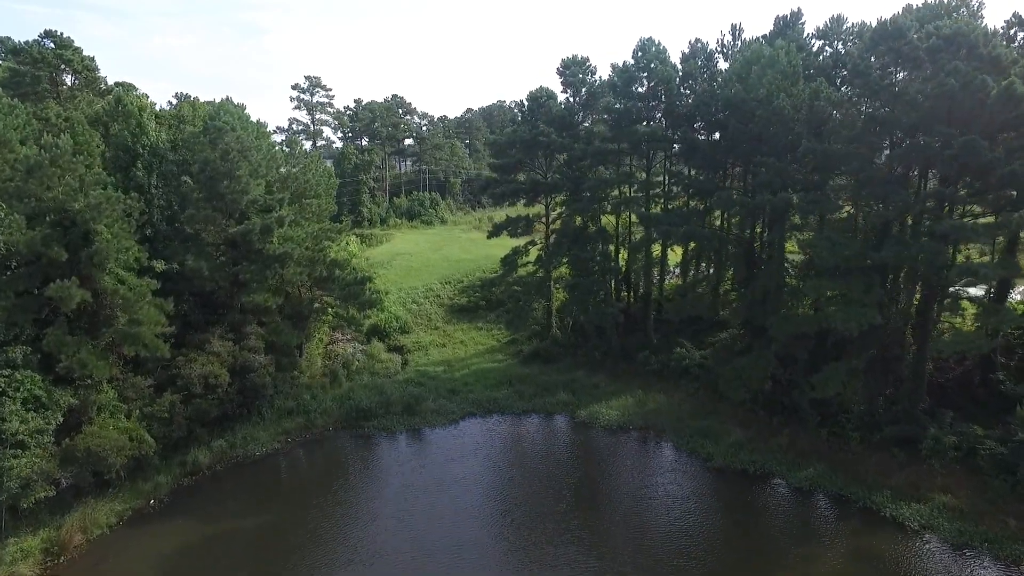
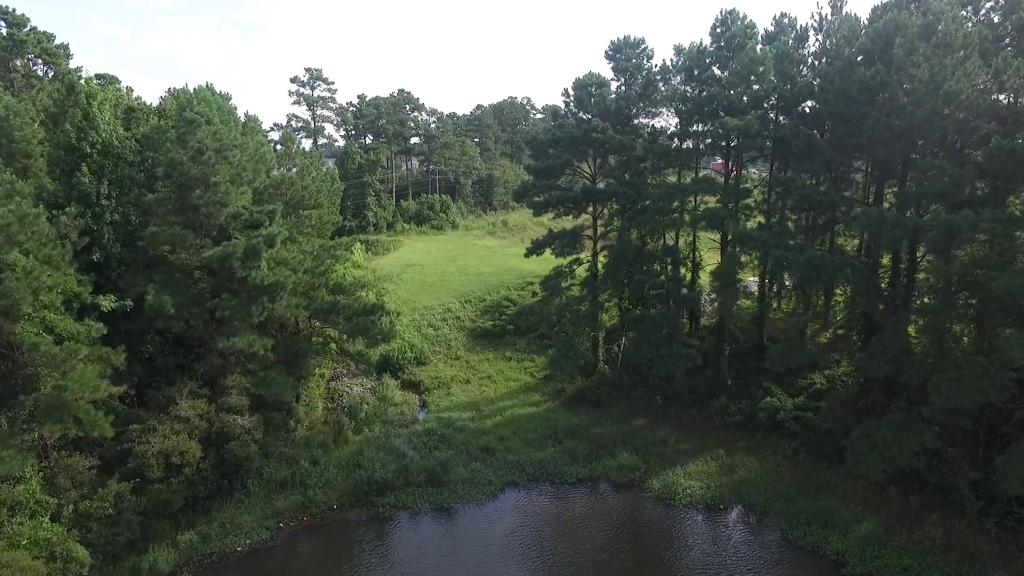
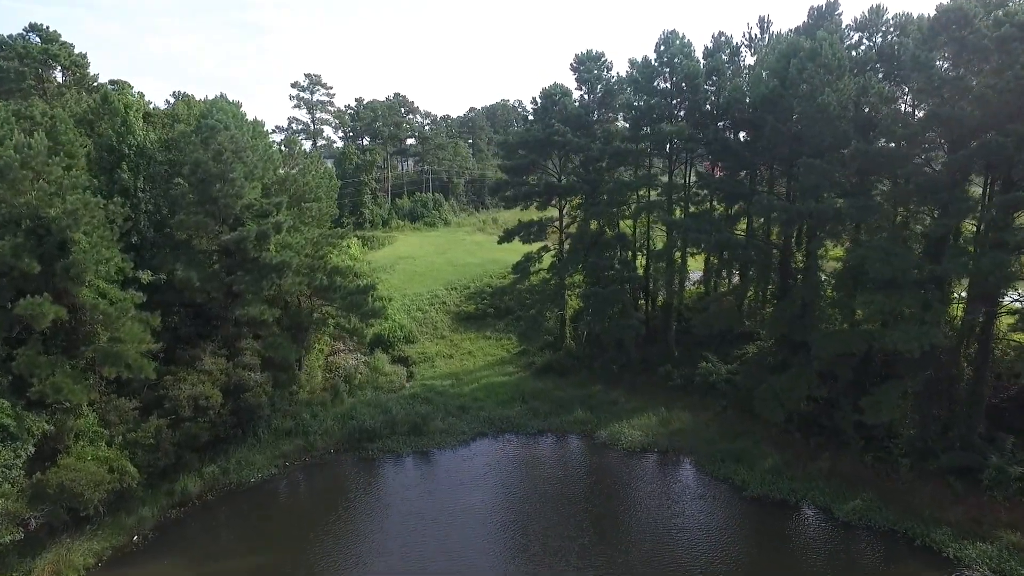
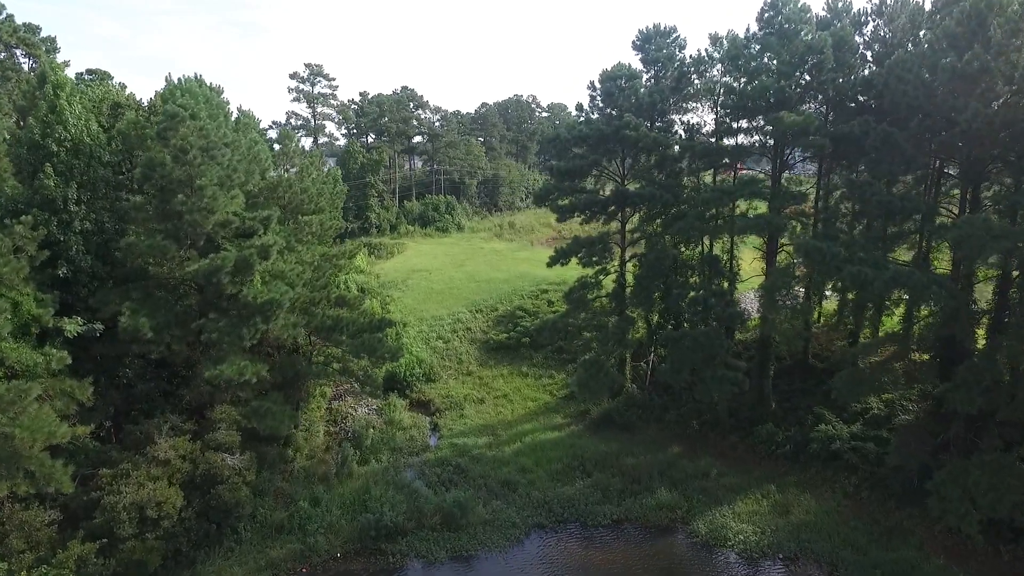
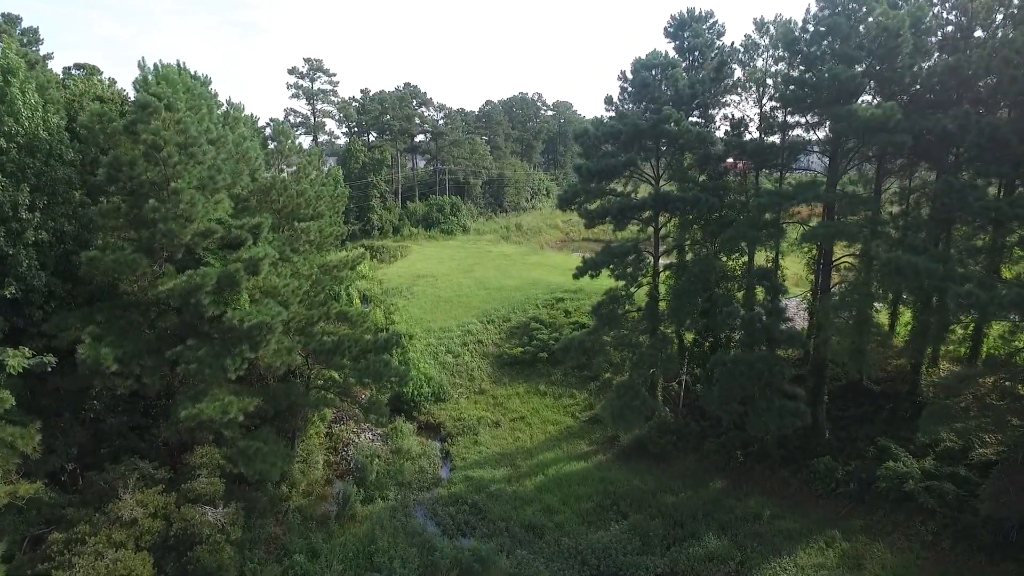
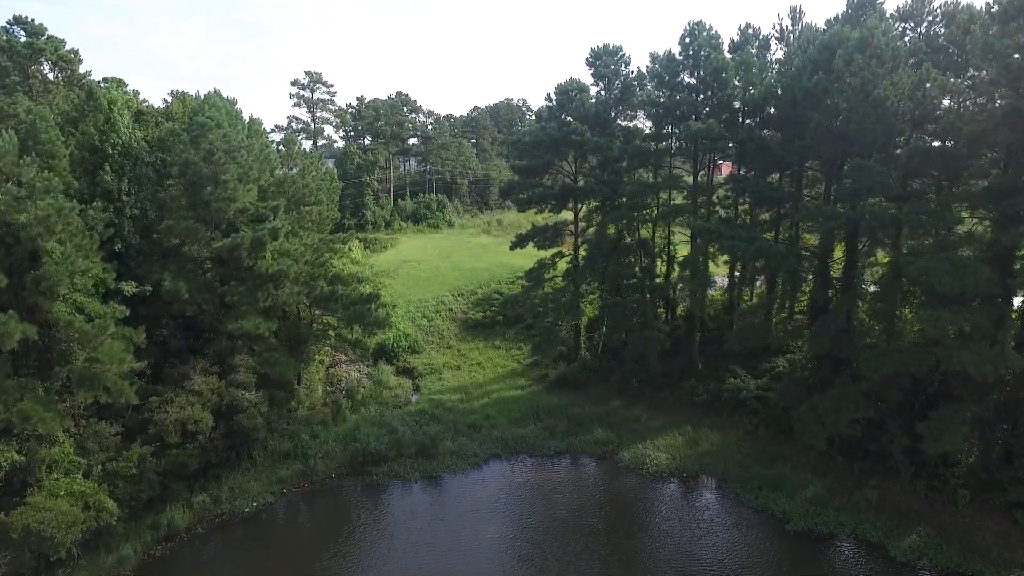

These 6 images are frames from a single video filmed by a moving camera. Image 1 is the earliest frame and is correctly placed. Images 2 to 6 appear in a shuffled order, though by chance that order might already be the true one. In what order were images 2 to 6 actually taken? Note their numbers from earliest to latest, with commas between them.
3, 6, 2, 4, 5
